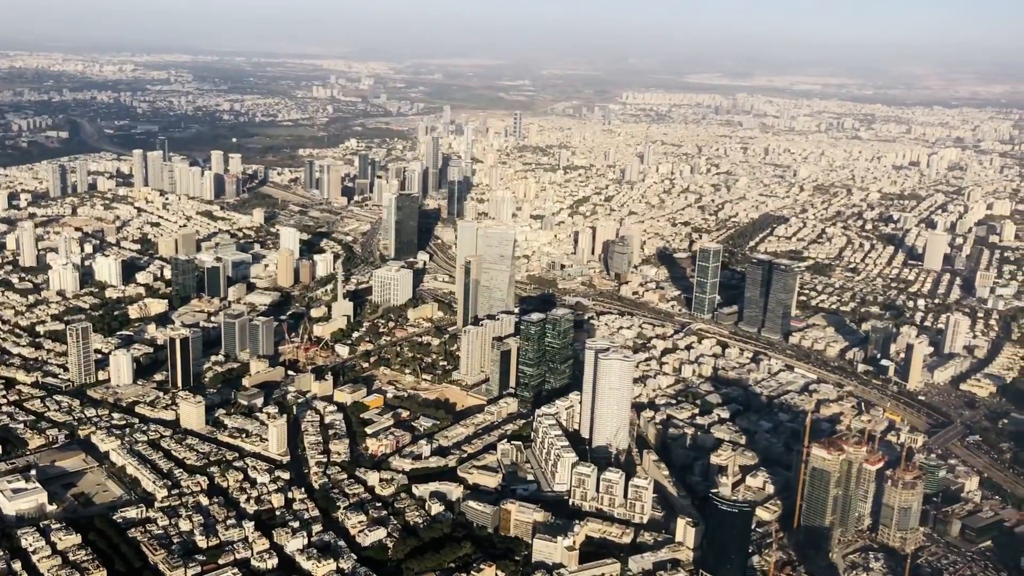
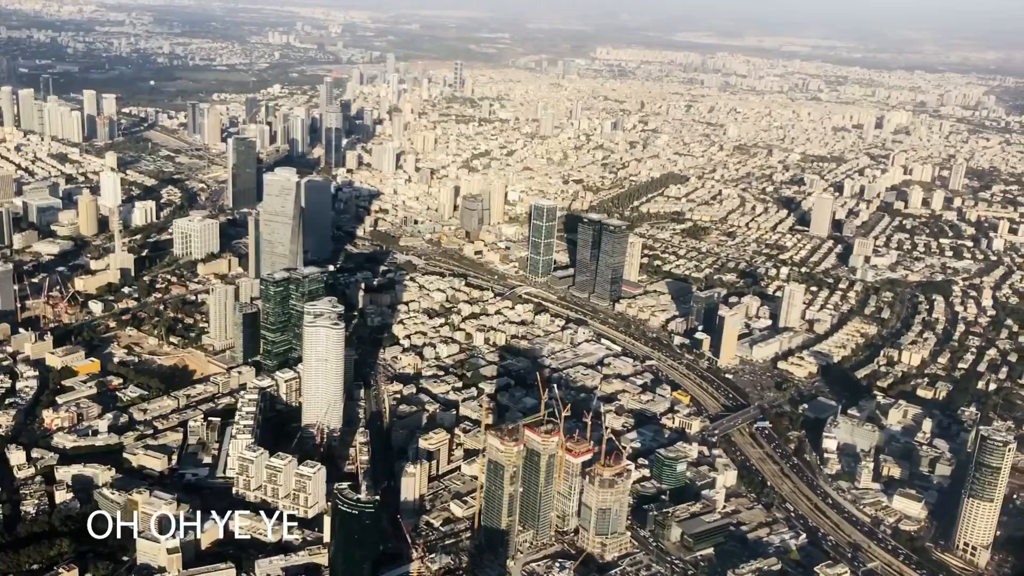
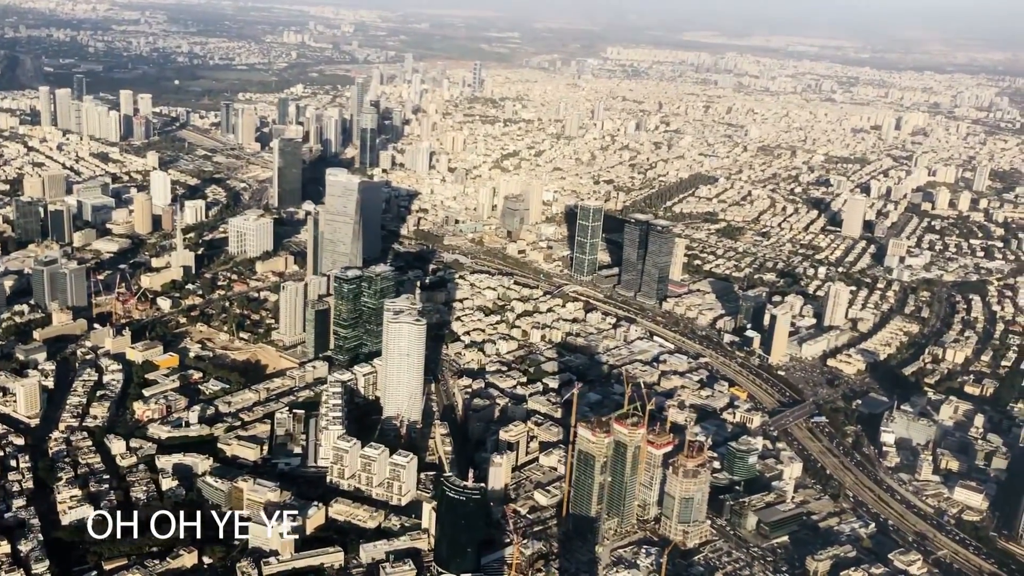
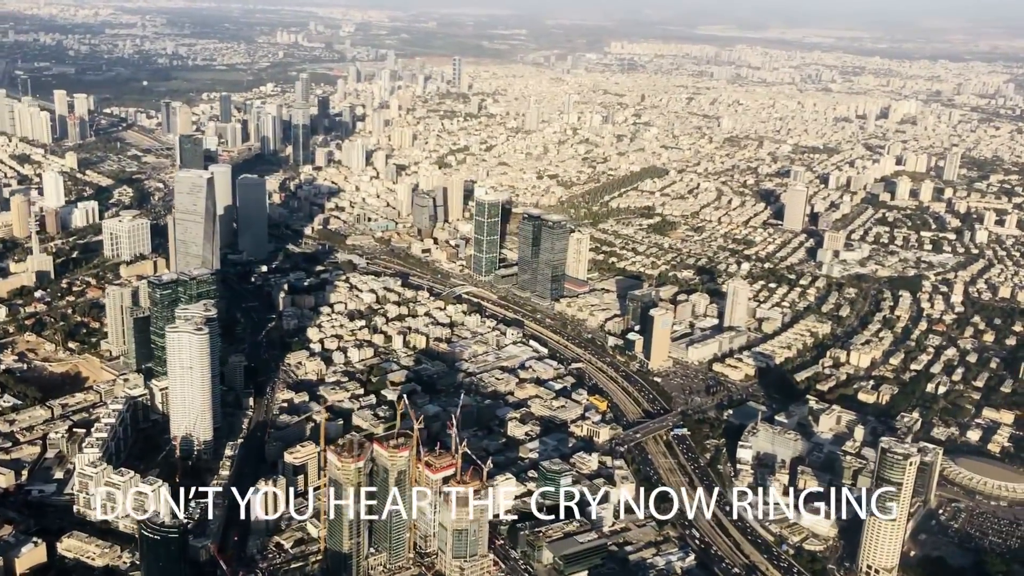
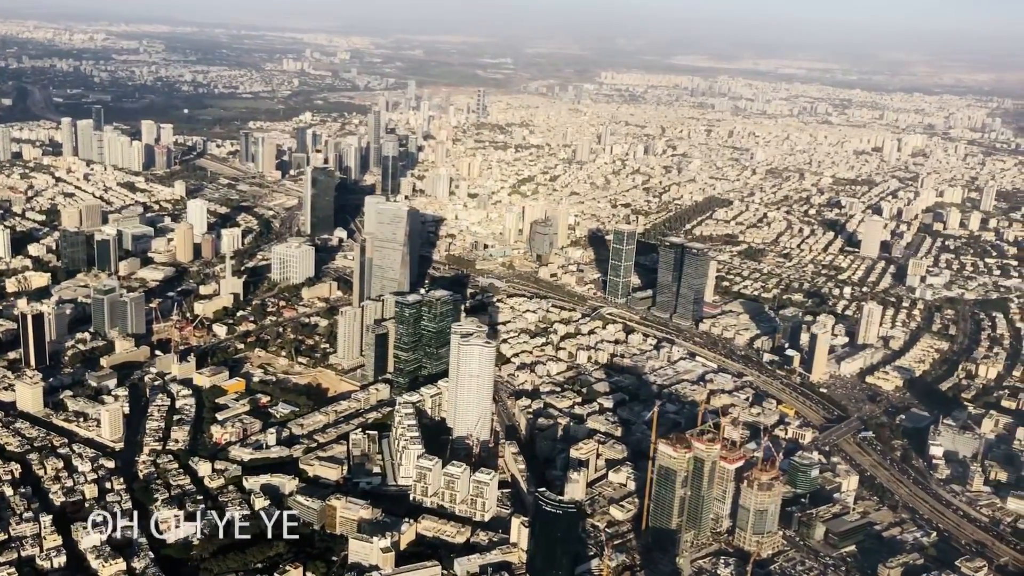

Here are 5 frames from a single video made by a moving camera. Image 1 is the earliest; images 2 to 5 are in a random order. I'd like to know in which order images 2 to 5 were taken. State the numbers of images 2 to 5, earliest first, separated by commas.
5, 3, 2, 4
